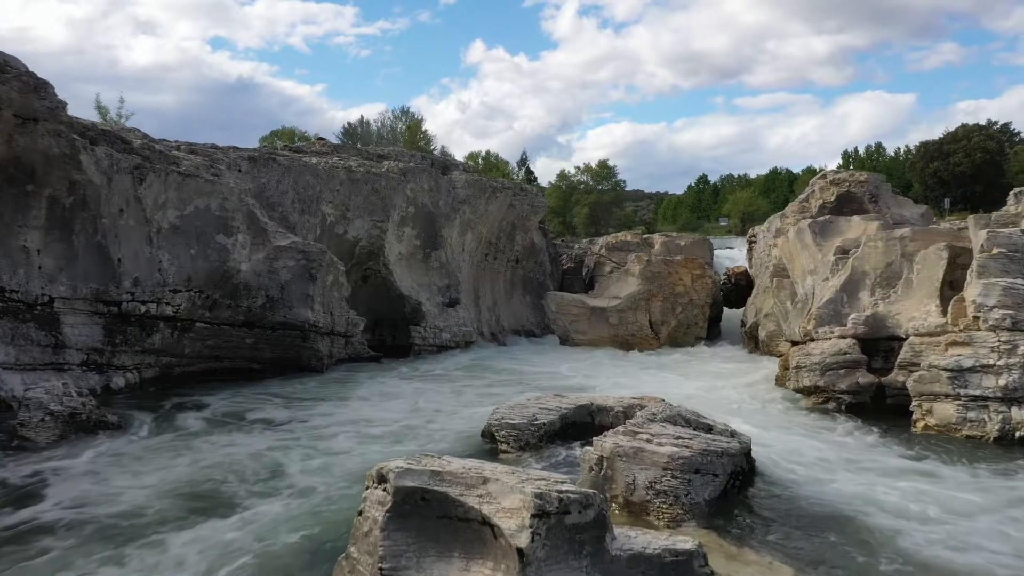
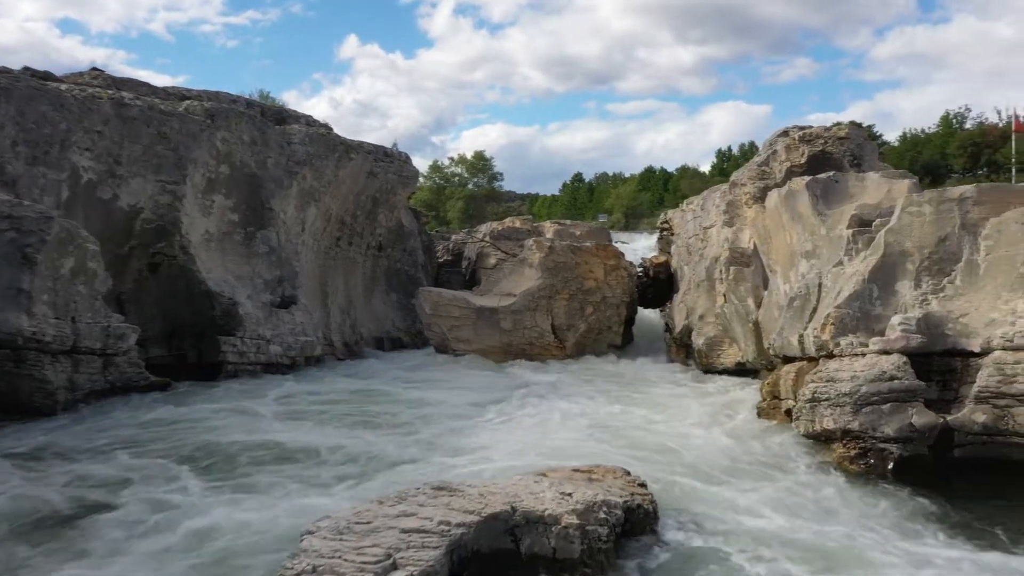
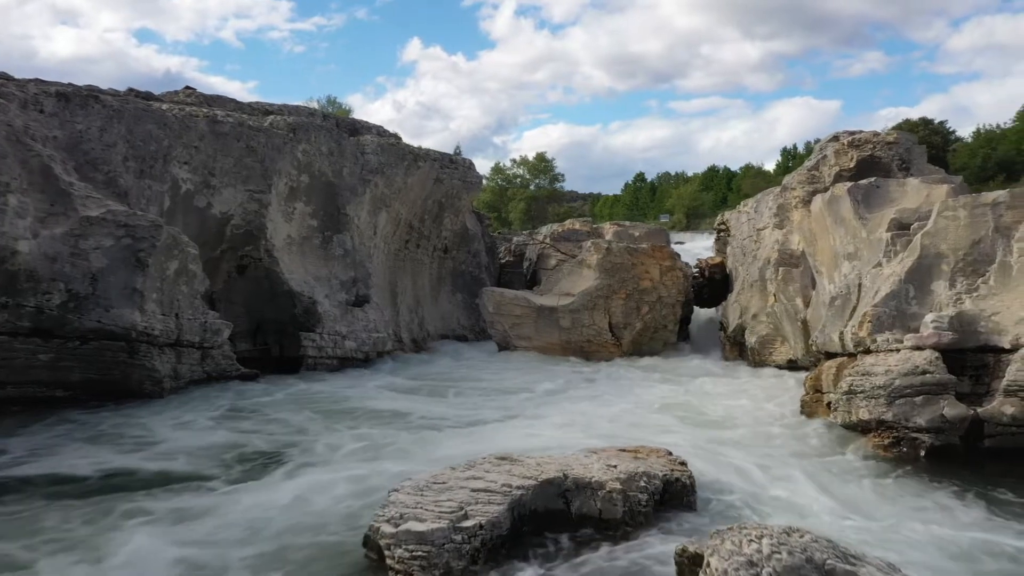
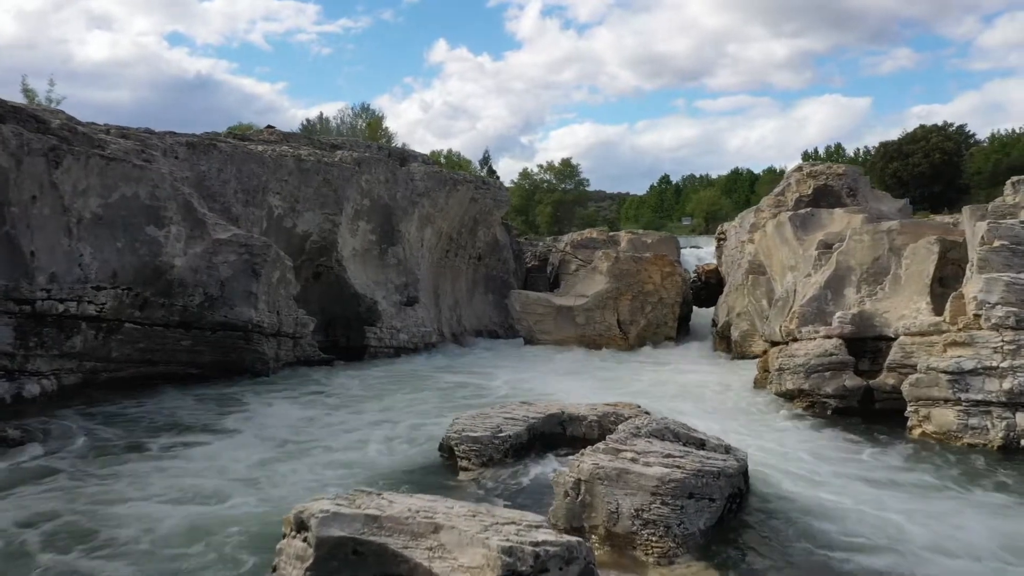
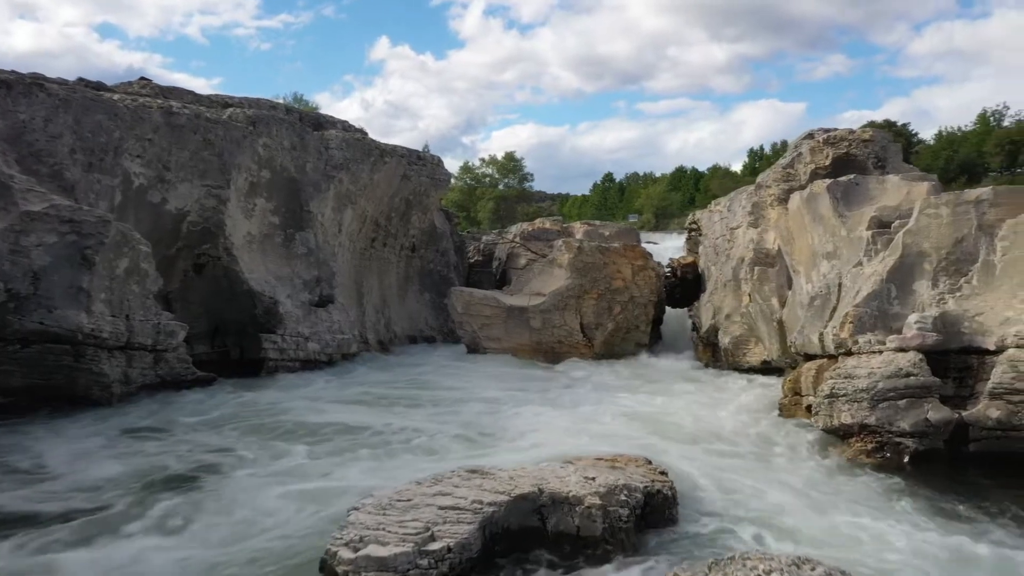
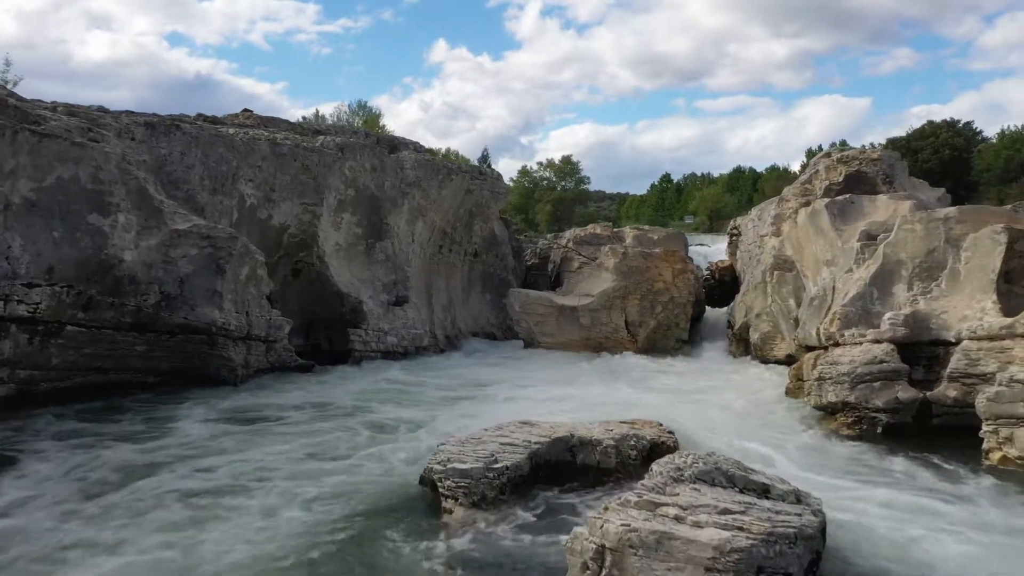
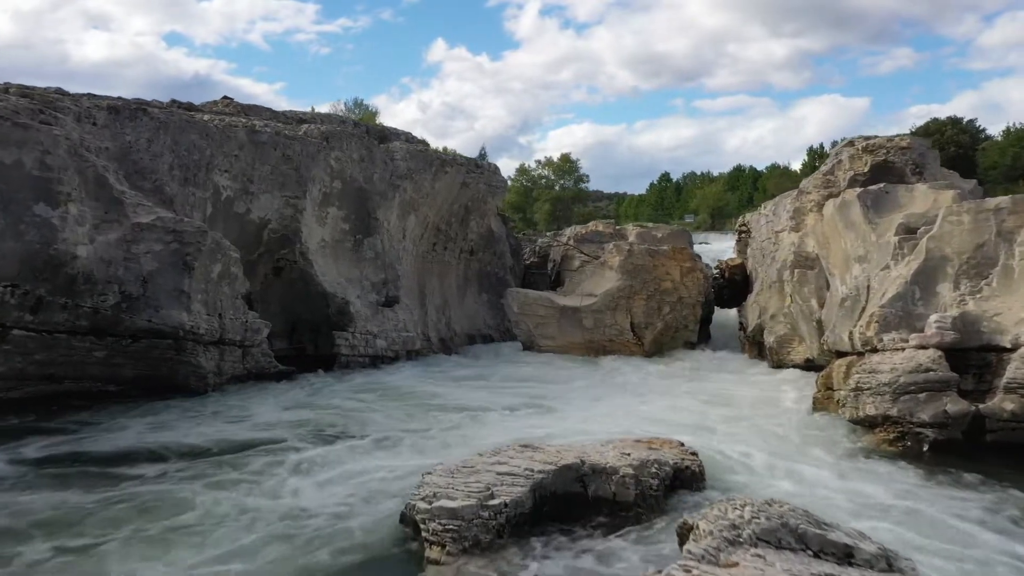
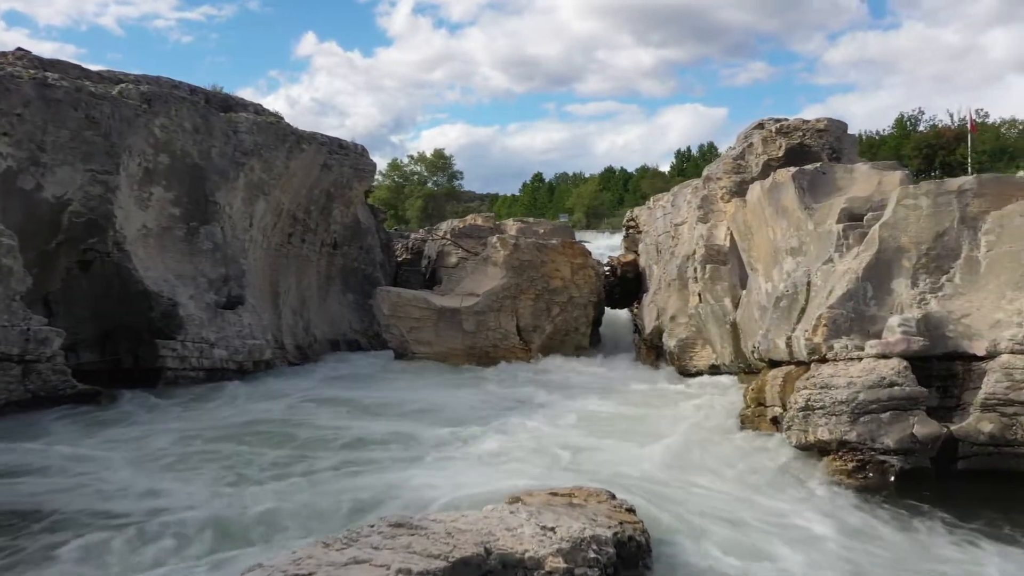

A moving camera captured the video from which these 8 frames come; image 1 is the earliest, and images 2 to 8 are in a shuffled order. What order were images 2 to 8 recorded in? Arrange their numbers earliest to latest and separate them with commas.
4, 6, 7, 3, 5, 2, 8
